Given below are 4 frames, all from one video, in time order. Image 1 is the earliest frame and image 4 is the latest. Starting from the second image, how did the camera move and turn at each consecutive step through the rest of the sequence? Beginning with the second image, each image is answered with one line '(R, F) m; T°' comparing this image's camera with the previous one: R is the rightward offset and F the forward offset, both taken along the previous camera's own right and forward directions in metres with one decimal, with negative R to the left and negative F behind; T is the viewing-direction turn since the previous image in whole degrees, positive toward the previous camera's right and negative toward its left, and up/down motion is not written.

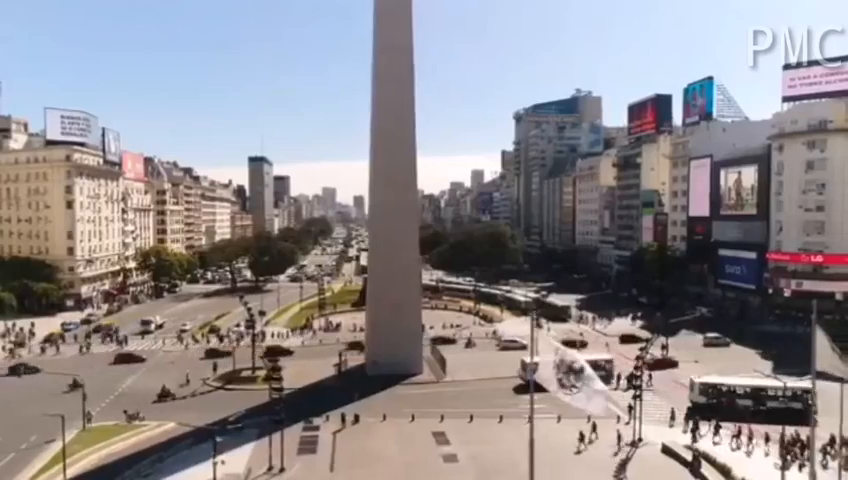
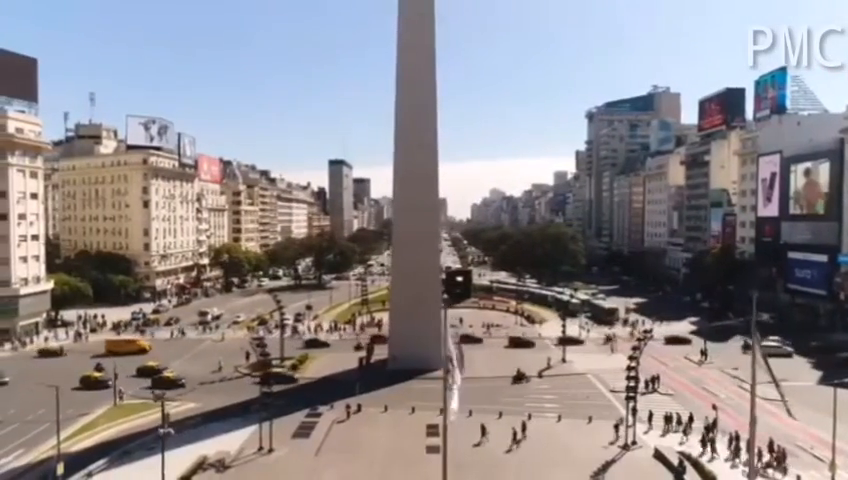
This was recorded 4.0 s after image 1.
(+9.1, +0.3) m; -11°
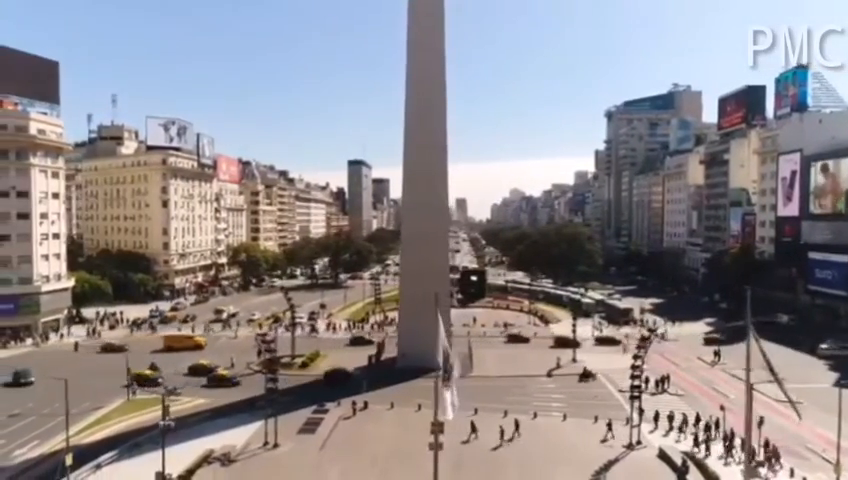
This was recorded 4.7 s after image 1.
(+1.6, 0.0) m; -2°
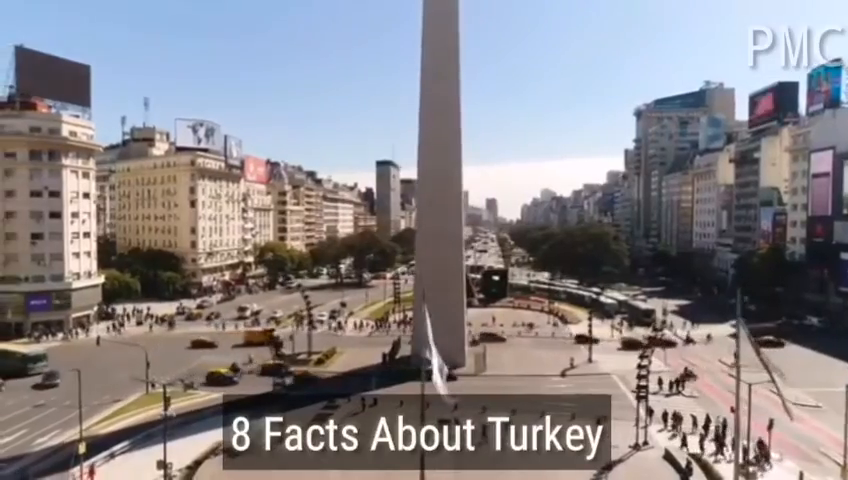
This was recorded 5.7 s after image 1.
(+2.5, +0.2) m; -4°
